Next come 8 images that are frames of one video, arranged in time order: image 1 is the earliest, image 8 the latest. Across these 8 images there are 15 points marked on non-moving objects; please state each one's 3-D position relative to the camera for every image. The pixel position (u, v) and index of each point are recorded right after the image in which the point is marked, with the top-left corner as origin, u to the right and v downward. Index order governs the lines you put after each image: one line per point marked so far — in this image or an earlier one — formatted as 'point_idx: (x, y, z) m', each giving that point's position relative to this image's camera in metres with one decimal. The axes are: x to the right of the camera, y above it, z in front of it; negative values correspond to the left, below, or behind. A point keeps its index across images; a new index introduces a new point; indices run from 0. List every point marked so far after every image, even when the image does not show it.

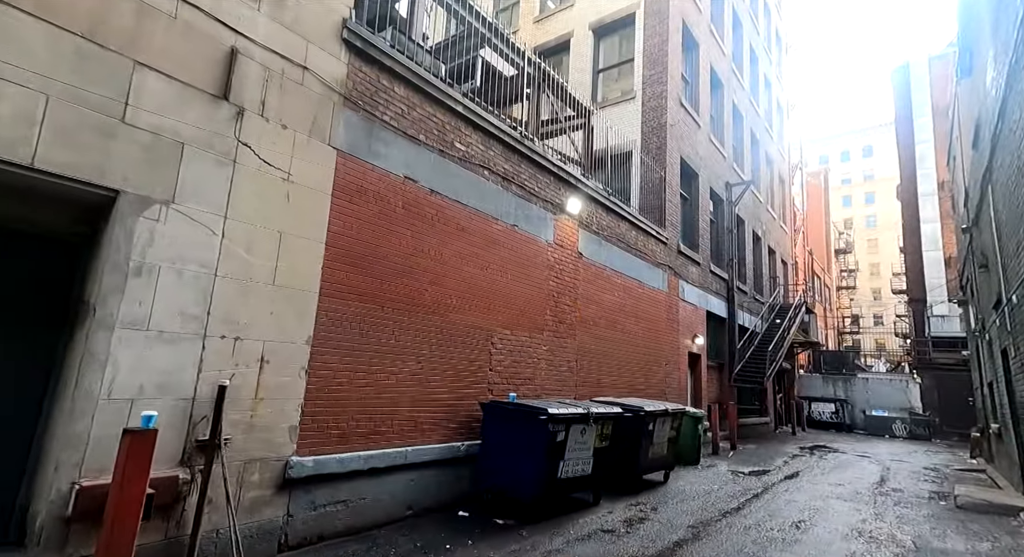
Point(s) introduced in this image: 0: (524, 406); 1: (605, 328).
0: (+0.1, -1.4, +5.9) m
1: (+1.7, -0.9, +10.0) m
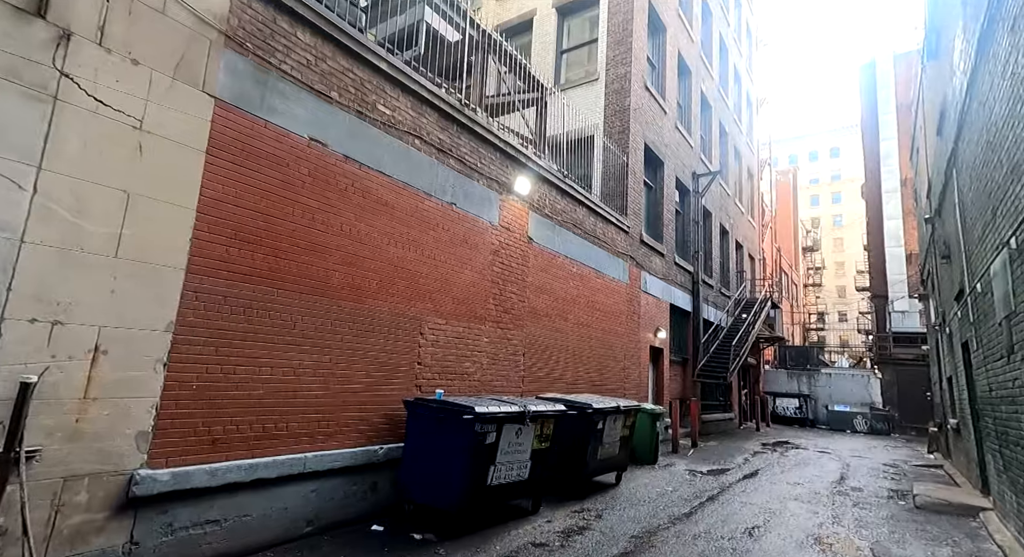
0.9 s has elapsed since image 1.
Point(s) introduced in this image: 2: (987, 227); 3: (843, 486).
0: (-0.6, -1.2, +5.2) m
1: (+0.8, -0.7, +9.4) m
2: (+5.4, +0.7, +6.2) m
3: (+6.1, -3.9, +10.1) m
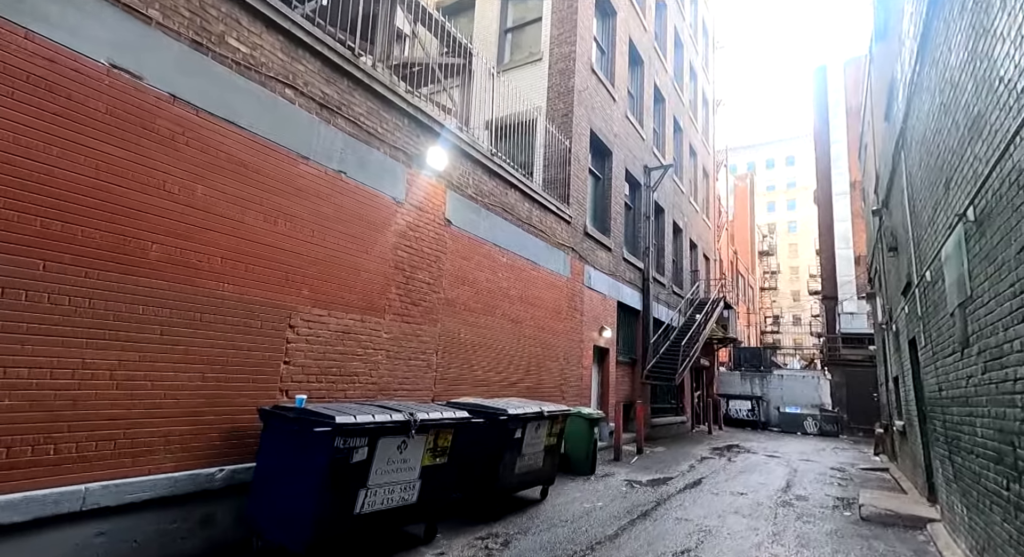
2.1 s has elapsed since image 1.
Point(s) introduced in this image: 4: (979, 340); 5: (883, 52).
0: (-1.6, -1.1, +4.2) m
1: (-0.5, -0.6, +8.4) m
2: (+4.3, +0.8, +5.5) m
3: (+4.8, -3.8, +9.4) m
4: (+3.8, -0.4, +4.4) m
5: (+6.5, +4.0, +9.5) m
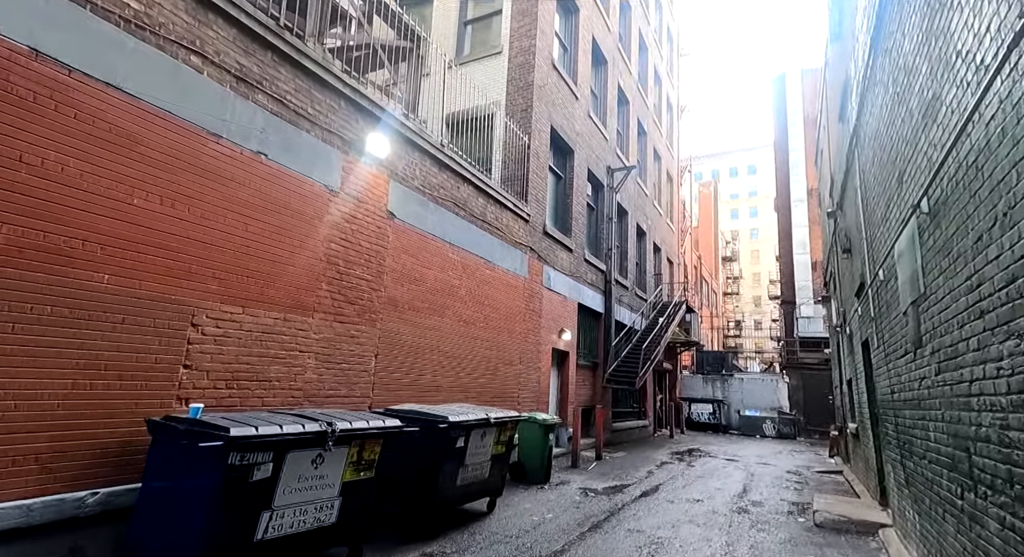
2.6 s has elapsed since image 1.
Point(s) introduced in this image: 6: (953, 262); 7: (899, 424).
0: (-2.1, -1.0, +3.6) m
1: (-1.2, -0.5, +7.9) m
2: (+3.7, +0.8, +5.3) m
3: (+3.9, -3.8, +9.2) m
4: (+3.2, -0.4, +4.2) m
5: (+5.8, +4.0, +9.5) m
6: (+2.8, +0.1, +3.4) m
7: (+4.5, -1.7, +6.3) m
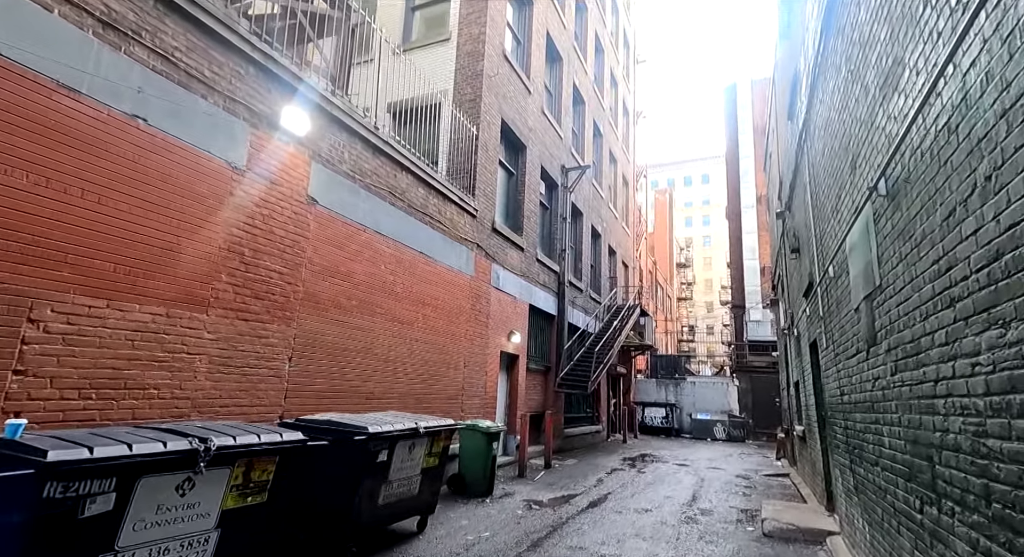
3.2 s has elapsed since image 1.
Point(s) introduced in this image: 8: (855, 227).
0: (-2.6, -0.9, +2.8) m
1: (-2.1, -0.5, +7.2) m
2: (+3.1, +0.8, +5.0) m
3: (+3.0, -3.8, +8.8) m
4: (+2.7, -0.4, +3.8) m
5: (+4.8, +3.9, +9.3) m
6: (+2.3, +0.2, +3.0) m
7: (+3.7, -1.6, +6.0) m
8: (+2.9, +0.4, +4.6) m
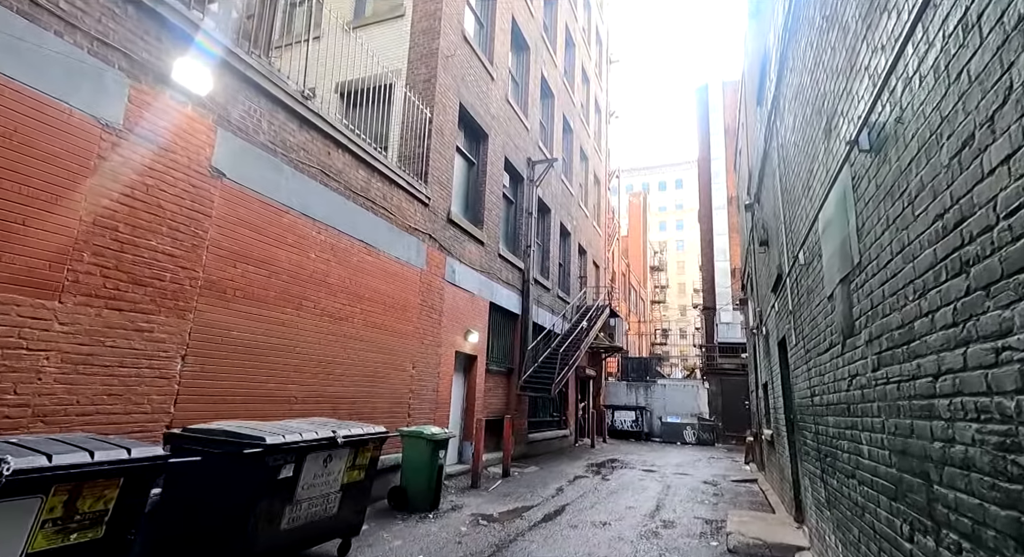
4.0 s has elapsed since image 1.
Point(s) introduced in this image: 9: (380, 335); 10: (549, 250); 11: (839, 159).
0: (-3.1, -0.7, +2.0) m
1: (-2.8, -0.3, +6.4) m
2: (+2.5, +1.0, +4.4) m
3: (+2.2, -3.7, +8.2) m
4: (+2.1, -0.3, +3.2) m
5: (+4.1, +4.0, +8.8) m
6: (+1.8, +0.3, +2.4) m
7: (+3.1, -1.5, +5.4) m
8: (+2.4, +0.6, +4.0) m
9: (-2.1, -0.9, +8.5) m
10: (+1.2, +1.0, +18.4) m
11: (+2.2, +0.8, +3.6) m
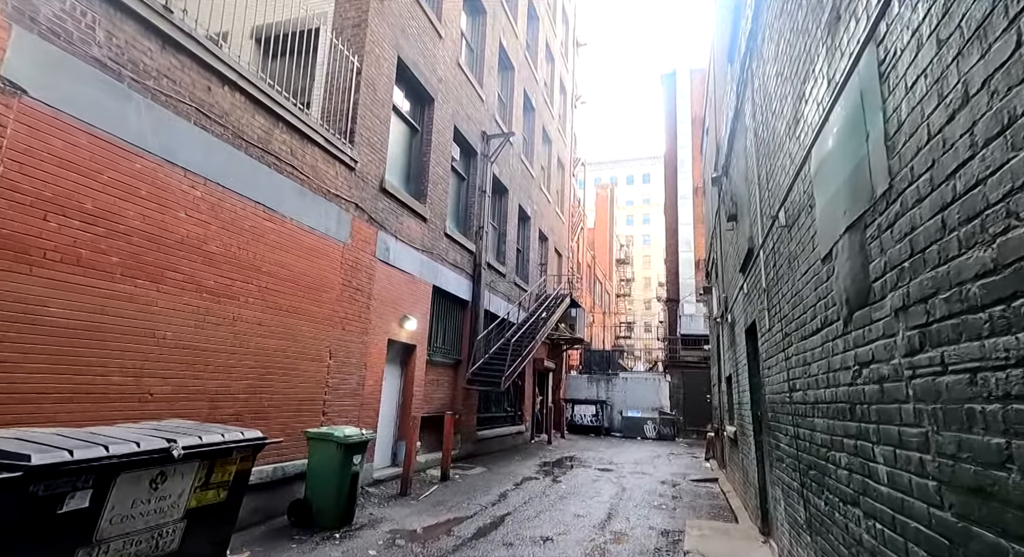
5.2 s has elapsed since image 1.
0: (-3.7, -0.4, +0.5) m
1: (-3.5, 0.0, +4.9) m
2: (+1.8, +1.2, +3.3) m
3: (+1.2, -3.4, +7.1) m
4: (+1.5, 0.0, +2.1) m
5: (+3.2, +4.3, +7.7) m
6: (+1.2, +0.6, +1.2) m
7: (+2.3, -1.3, +4.4) m
8: (+1.7, +0.8, +2.8) m
9: (-3.0, -0.5, +7.1) m
10: (-0.3, +1.4, +17.1) m
11: (+1.6, +1.0, +2.5) m
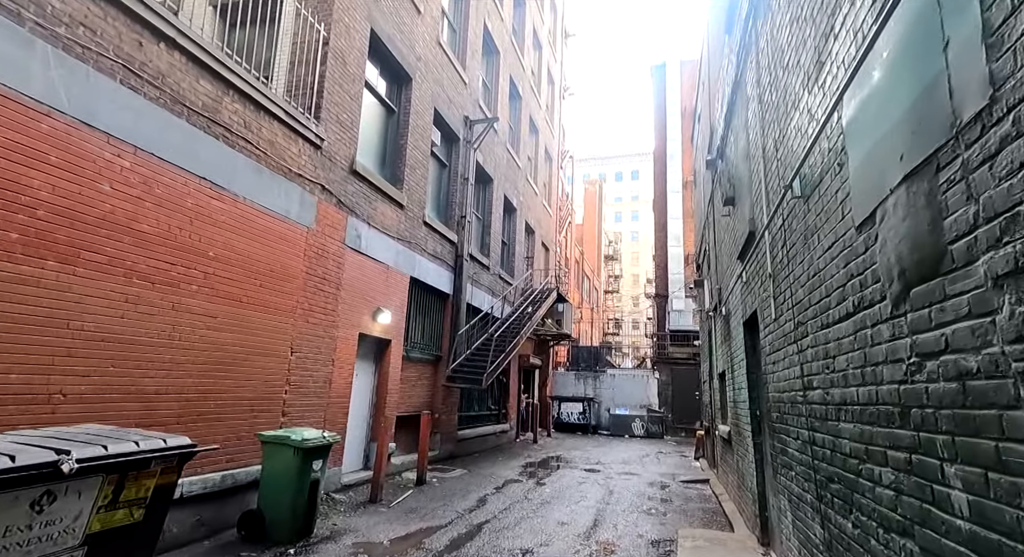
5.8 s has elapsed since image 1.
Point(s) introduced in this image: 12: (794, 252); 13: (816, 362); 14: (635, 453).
0: (-3.8, -0.3, -0.2) m
1: (-3.8, +0.2, +4.2) m
2: (+1.6, +1.4, +2.6) m
3: (+0.9, -3.2, +6.5) m
4: (+1.3, +0.1, +1.4) m
5: (+2.9, +4.5, +7.1) m
6: (+1.1, +0.7, +0.6) m
7: (+2.1, -1.1, +3.8) m
8: (+1.5, +1.0, +2.2) m
9: (-3.3, -0.4, +6.4) m
10: (-0.7, +1.7, +16.4) m
11: (+1.4, +1.2, +1.8) m
12: (+2.1, +0.1, +3.9) m
13: (+2.0, -0.6, +3.5) m
14: (+3.8, -5.3, +16.5) m
